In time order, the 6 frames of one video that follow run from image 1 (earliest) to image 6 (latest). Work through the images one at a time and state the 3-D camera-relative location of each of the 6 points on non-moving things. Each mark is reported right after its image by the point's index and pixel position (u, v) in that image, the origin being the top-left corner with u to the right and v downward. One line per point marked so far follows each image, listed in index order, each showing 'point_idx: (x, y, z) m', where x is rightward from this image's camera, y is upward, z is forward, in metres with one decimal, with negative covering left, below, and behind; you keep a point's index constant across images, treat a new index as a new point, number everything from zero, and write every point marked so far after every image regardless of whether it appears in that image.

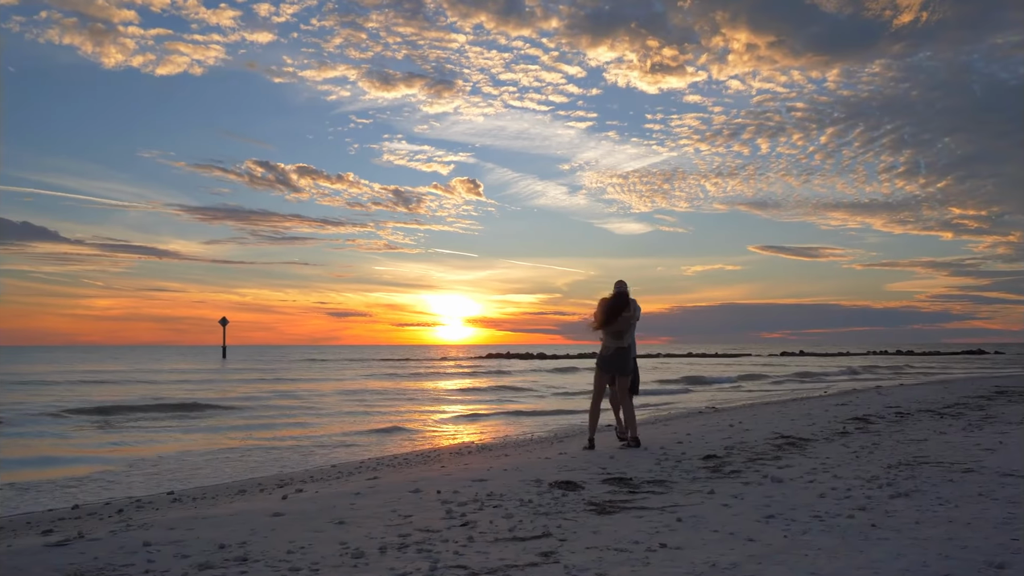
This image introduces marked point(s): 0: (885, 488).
0: (+3.0, -1.6, +5.6) m
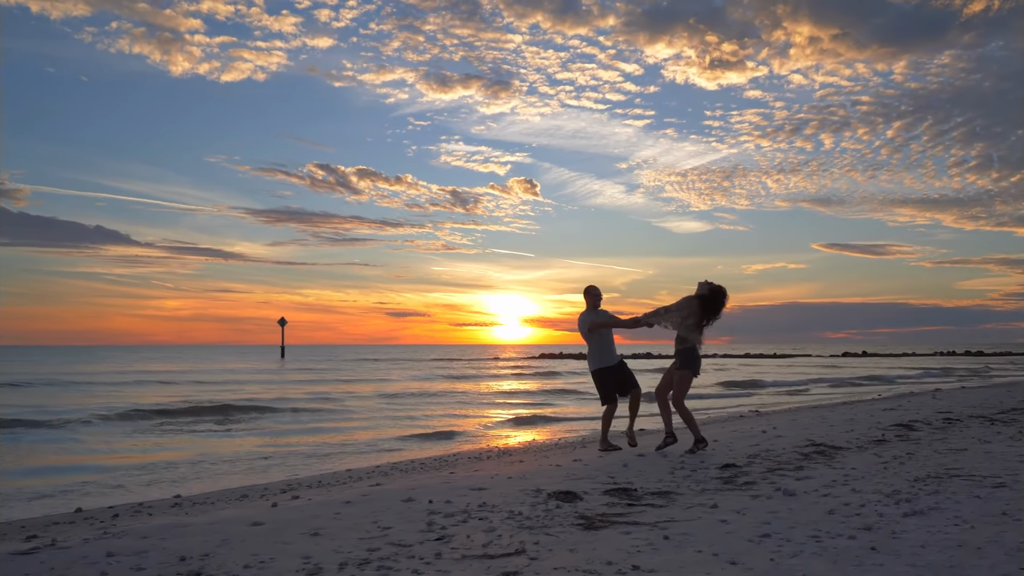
0: (+3.0, -1.7, +5.3) m
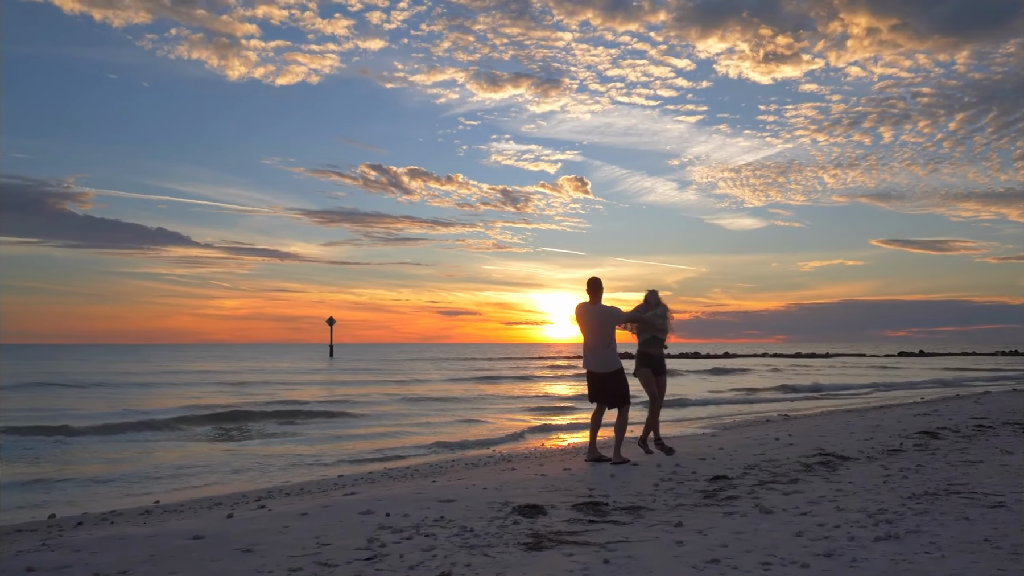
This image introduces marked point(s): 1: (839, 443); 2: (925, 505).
0: (+2.7, -1.7, +5.0) m
1: (+6.3, -3.0, +13.2) m
2: (+3.5, -1.9, +5.9) m
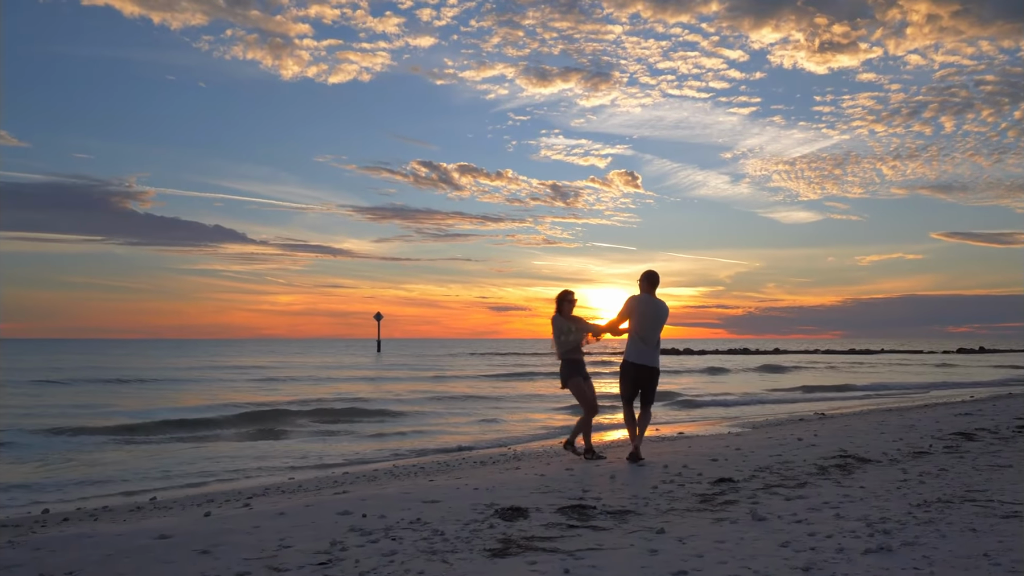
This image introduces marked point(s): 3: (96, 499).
0: (+2.5, -1.7, +4.7) m
1: (+6.6, -2.9, +12.8) m
2: (+3.4, -1.8, +5.6) m
3: (-3.9, -2.0, +6.5) m
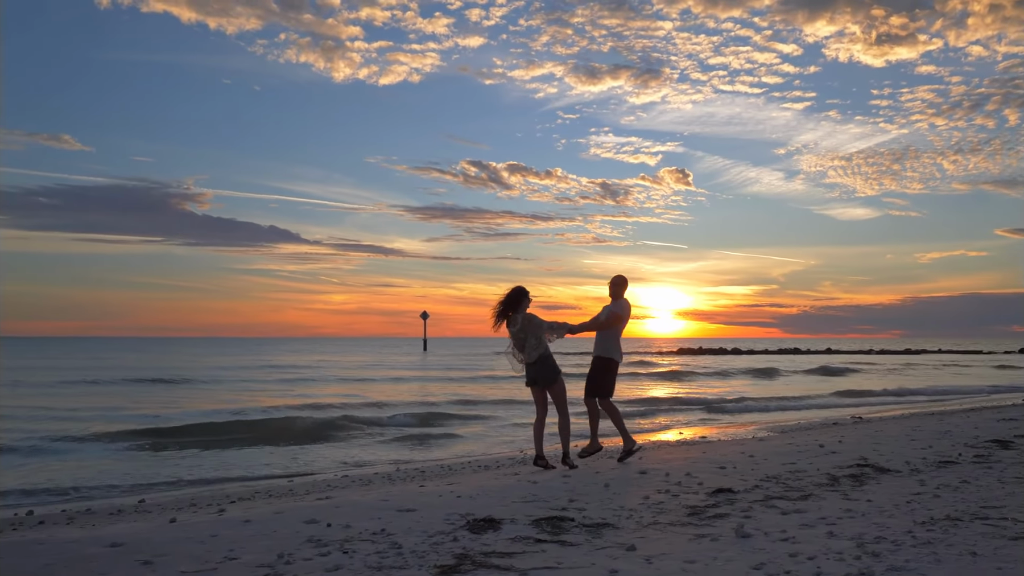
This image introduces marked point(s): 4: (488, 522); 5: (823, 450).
0: (+2.2, -1.7, +4.4) m
1: (+6.7, -2.9, +12.2) m
2: (+3.2, -1.9, +5.2) m
3: (-4.1, -2.0, +6.5) m
4: (-0.2, -1.8, +5.3) m
5: (+5.6, -2.9, +12.4) m
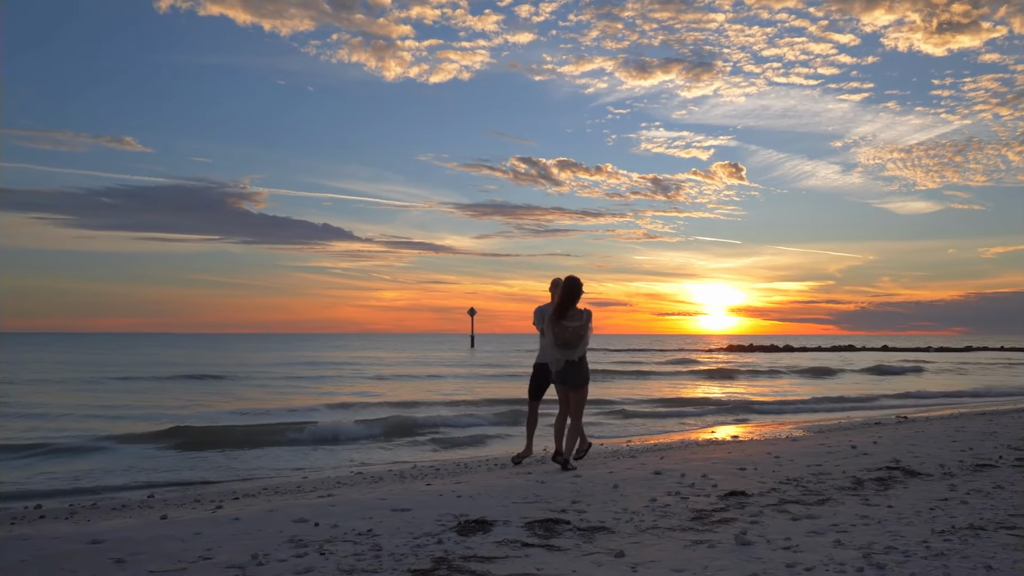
0: (+2.1, -1.7, +4.1) m
1: (+7.1, -2.8, +11.7) m
2: (+3.1, -1.8, +4.9) m
3: (-4.1, -2.0, +6.6) m
4: (-0.2, -1.8, +5.2) m
5: (+6.0, -2.8, +12.0) m
